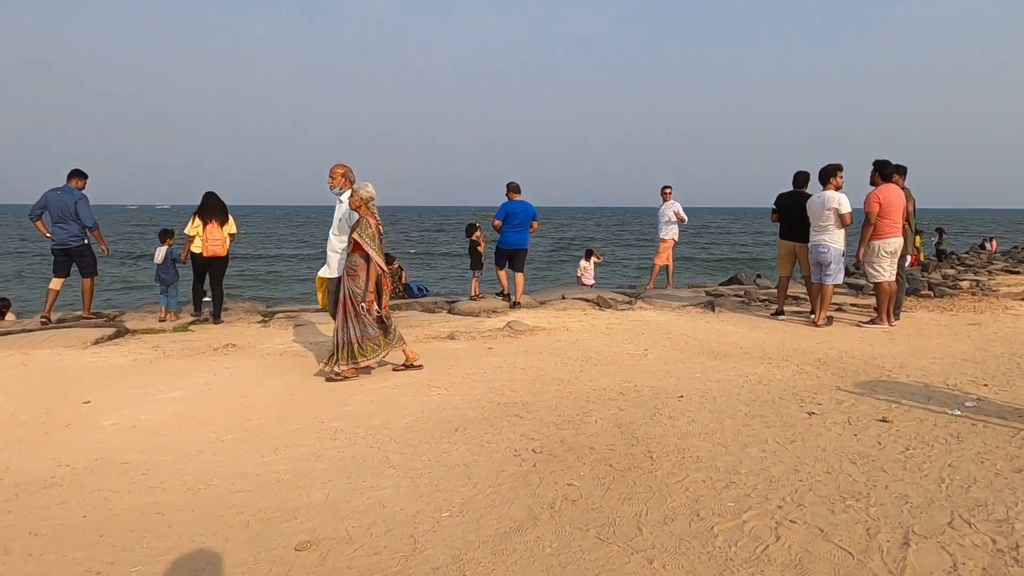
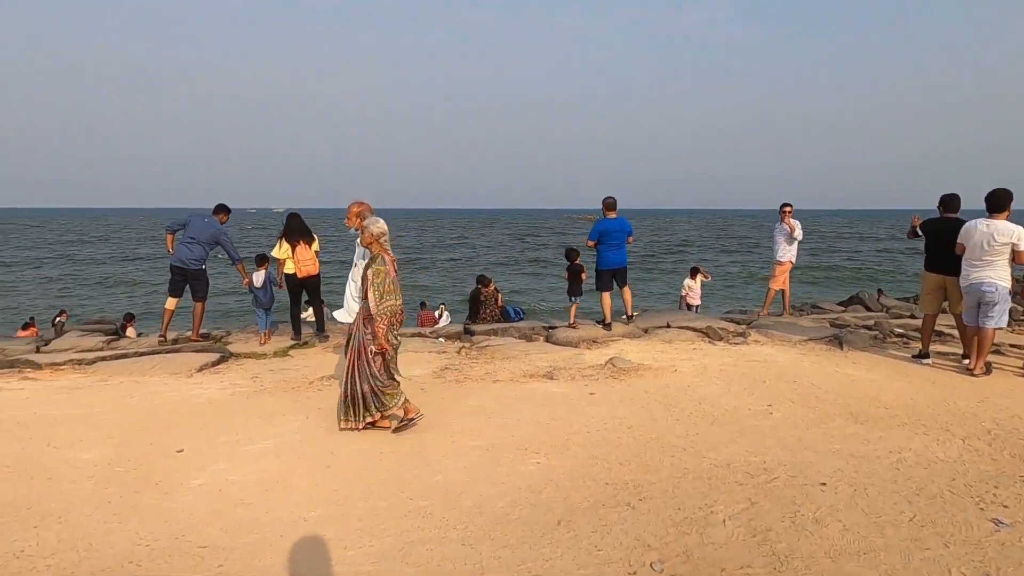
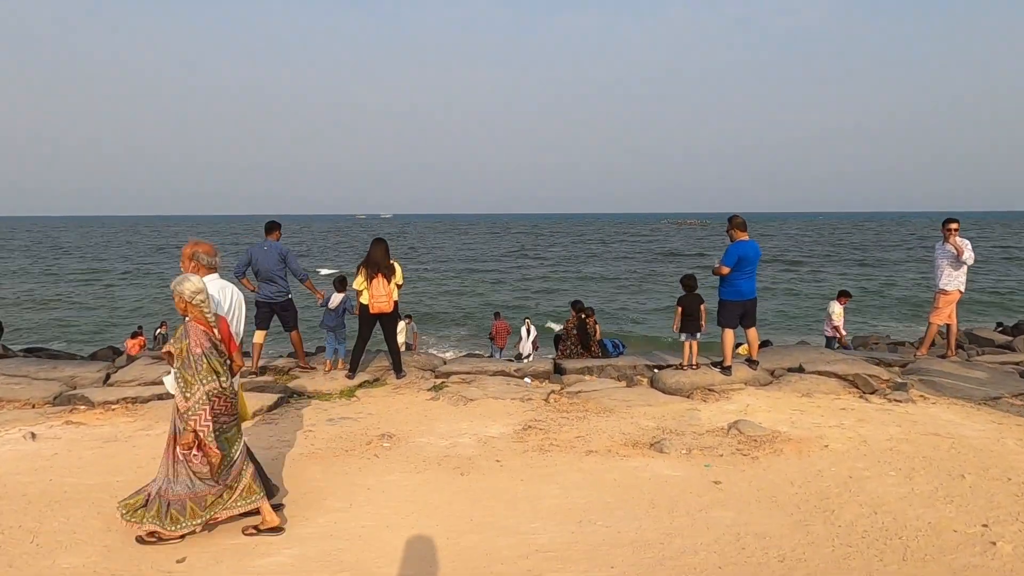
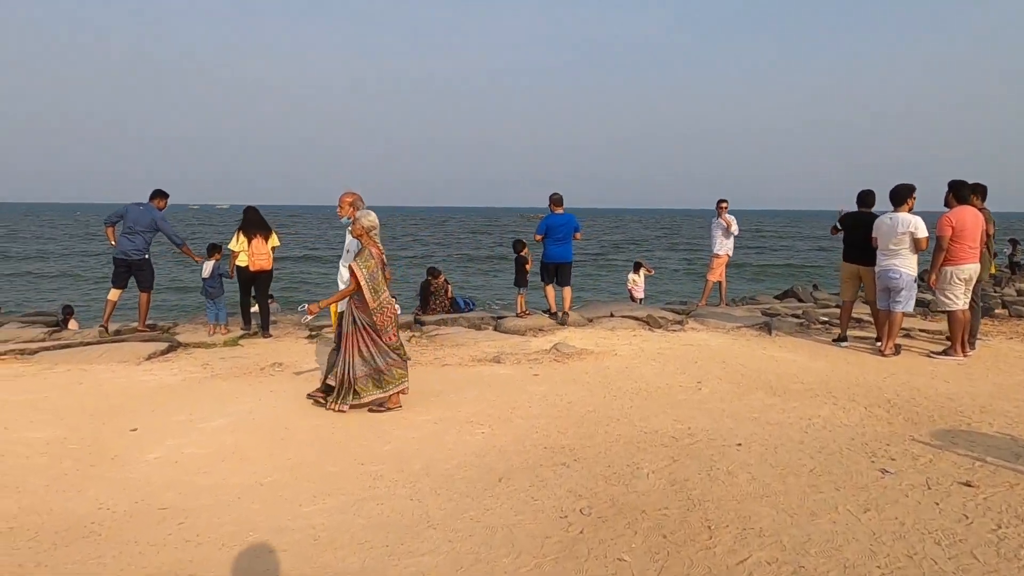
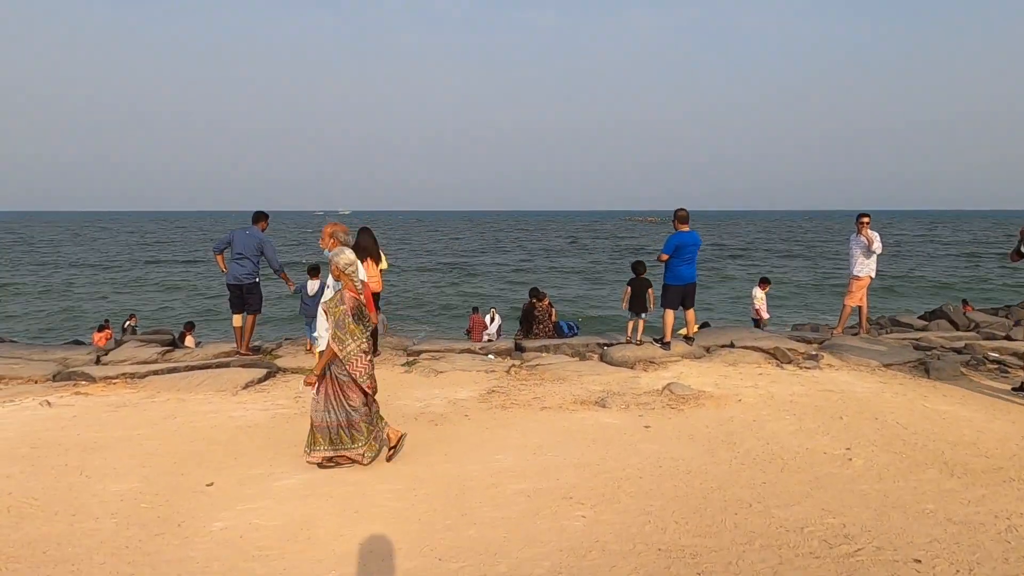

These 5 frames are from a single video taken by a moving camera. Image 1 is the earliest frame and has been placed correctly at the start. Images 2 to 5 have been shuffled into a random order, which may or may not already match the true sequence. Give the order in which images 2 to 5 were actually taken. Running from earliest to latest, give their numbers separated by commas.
4, 2, 5, 3
